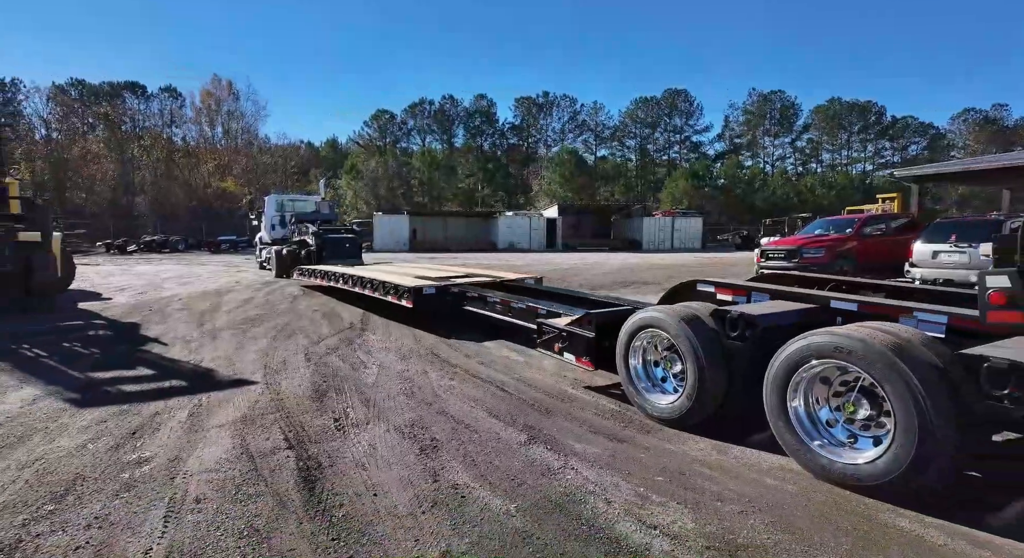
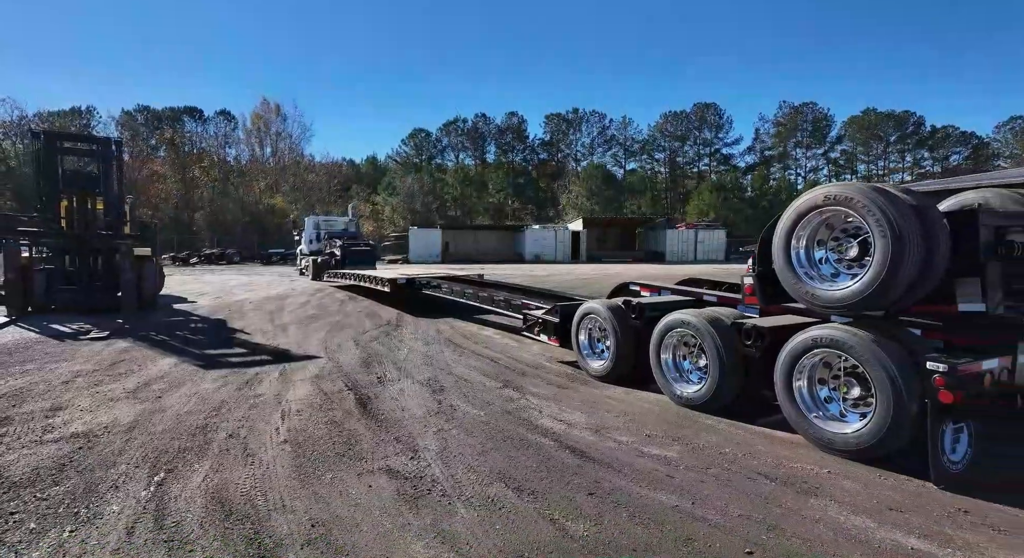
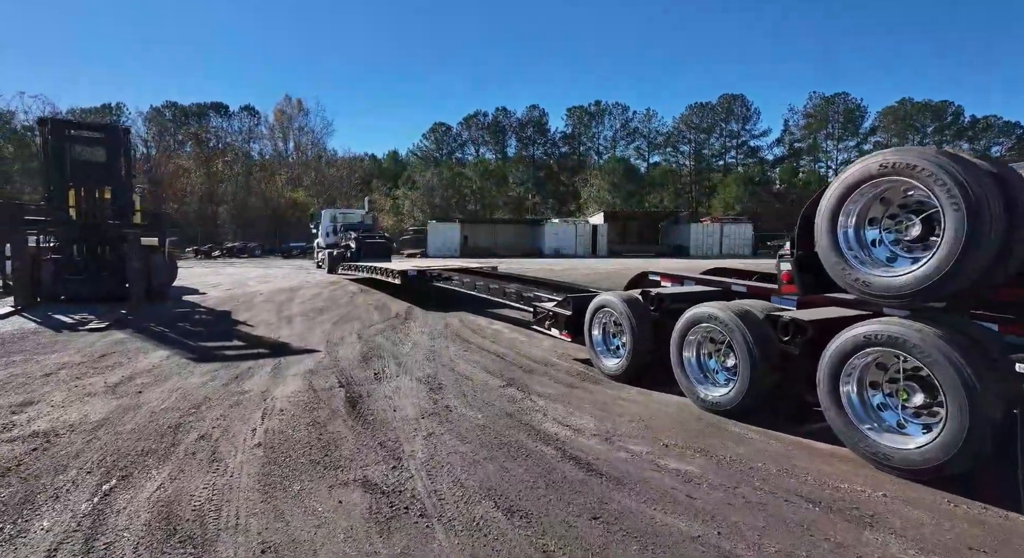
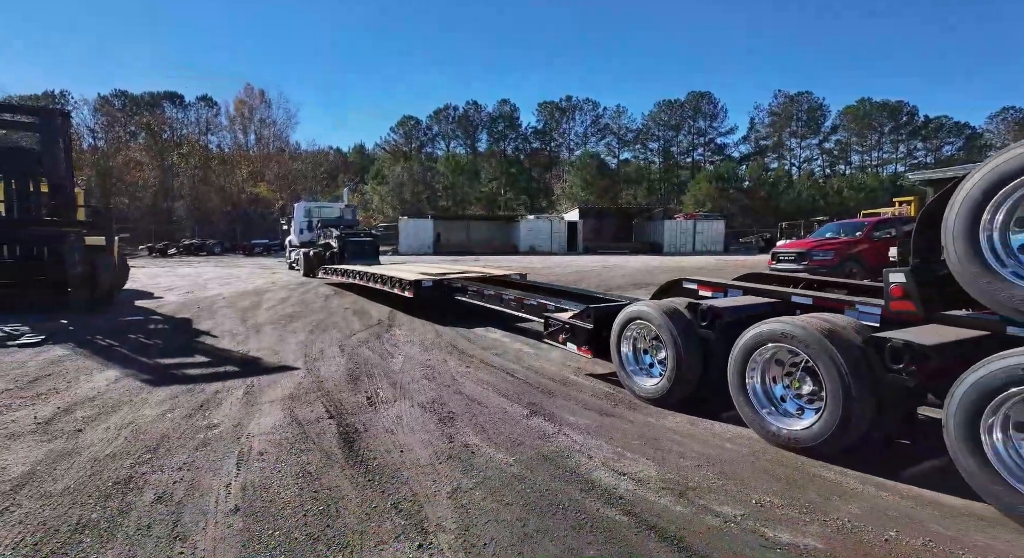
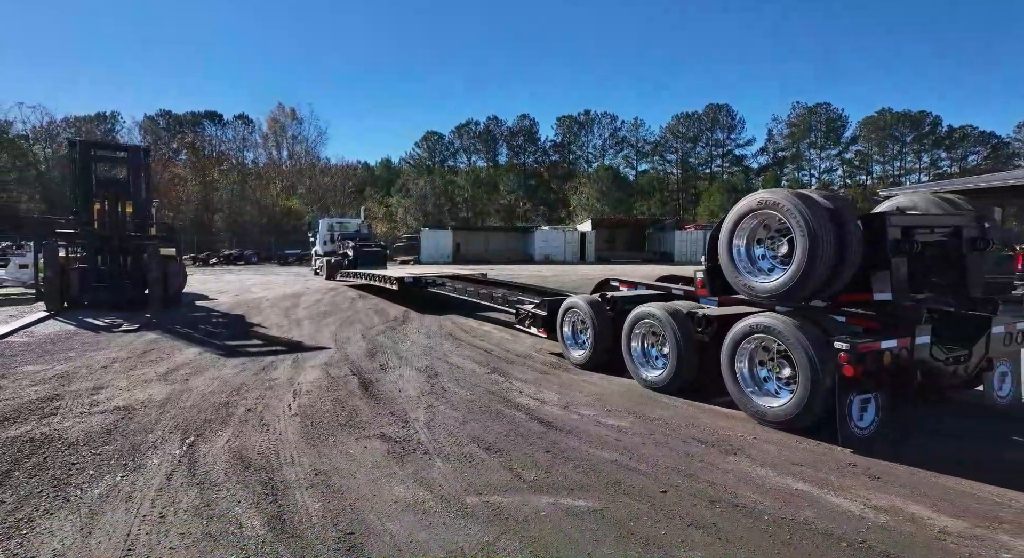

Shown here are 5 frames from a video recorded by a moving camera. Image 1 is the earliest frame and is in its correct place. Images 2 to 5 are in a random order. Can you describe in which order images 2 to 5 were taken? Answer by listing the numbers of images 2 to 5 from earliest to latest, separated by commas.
4, 2, 5, 3
